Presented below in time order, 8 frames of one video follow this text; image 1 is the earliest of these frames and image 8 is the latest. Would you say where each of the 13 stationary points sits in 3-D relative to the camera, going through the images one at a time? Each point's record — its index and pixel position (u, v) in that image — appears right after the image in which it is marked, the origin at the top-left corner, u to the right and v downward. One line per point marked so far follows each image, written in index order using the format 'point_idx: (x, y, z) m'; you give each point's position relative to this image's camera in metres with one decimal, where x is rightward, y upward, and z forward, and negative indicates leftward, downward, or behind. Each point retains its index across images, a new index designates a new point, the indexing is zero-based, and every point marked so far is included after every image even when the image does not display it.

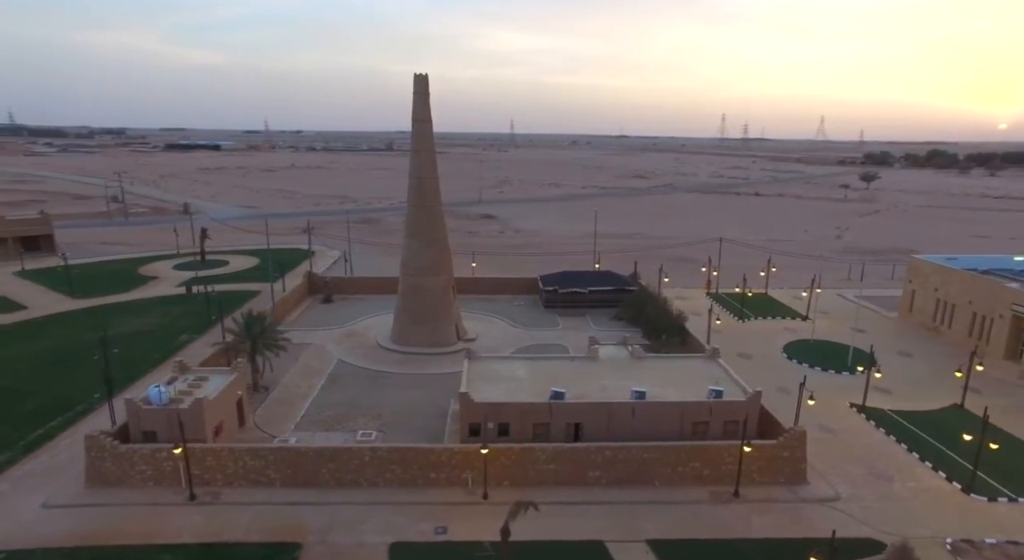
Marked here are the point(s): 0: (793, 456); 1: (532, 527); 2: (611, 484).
0: (+8.2, -5.1, +17.9) m
1: (+0.5, -6.4, +16.1) m
2: (+2.8, -5.9, +17.7) m
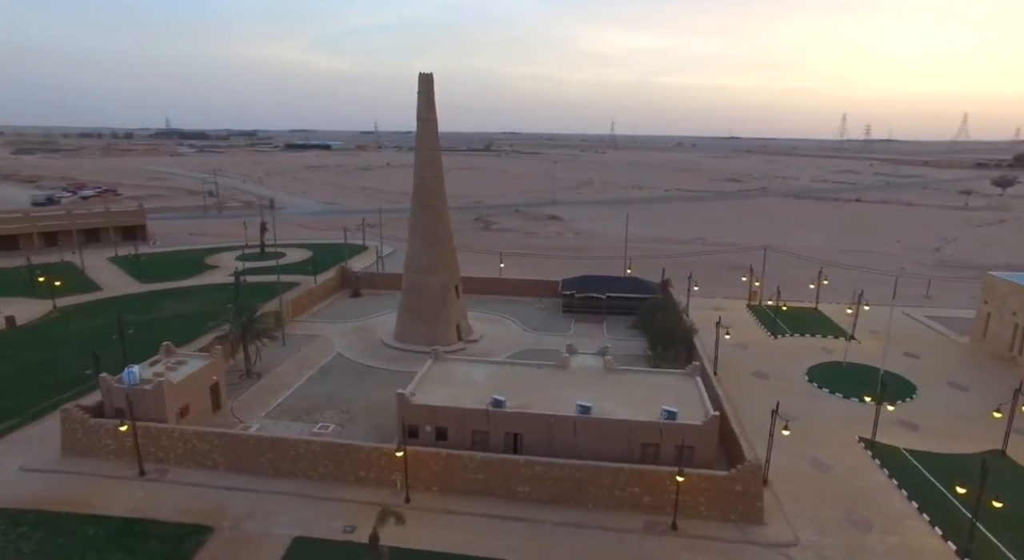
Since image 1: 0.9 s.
0: (+6.1, -5.5, +16.0) m
1: (-1.8, -6.5, +15.6) m
2: (+0.8, -6.1, +16.8) m
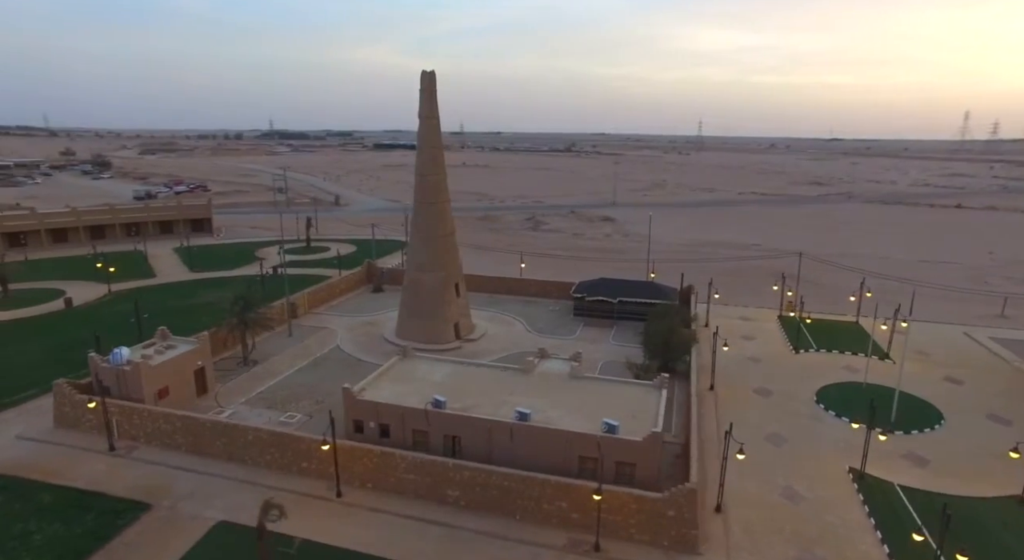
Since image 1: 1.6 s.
0: (+4.0, -5.7, +14.7) m
1: (-3.9, -6.4, +15.5) m
2: (-1.1, -6.0, +16.3) m
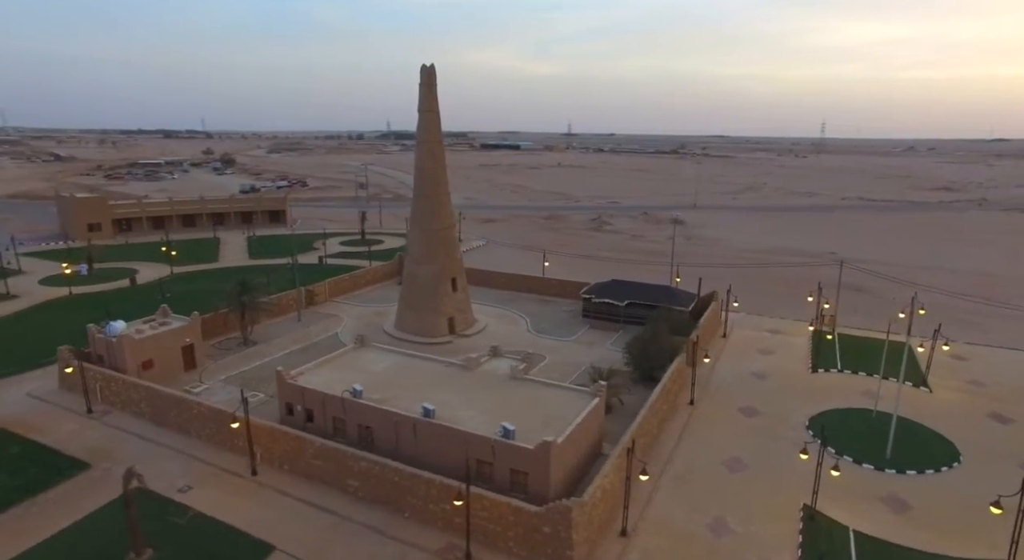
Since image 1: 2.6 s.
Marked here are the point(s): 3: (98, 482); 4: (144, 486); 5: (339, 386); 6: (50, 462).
0: (+1.0, -5.6, +13.5) m
1: (-6.7, -6.0, +15.7) m
2: (-3.8, -5.8, +16.0) m
3: (-11.3, -5.5, +16.8) m
4: (-10.0, -5.6, +16.6) m
5: (-5.1, -3.1, +18.2) m
6: (-13.3, -5.3, +17.8) m
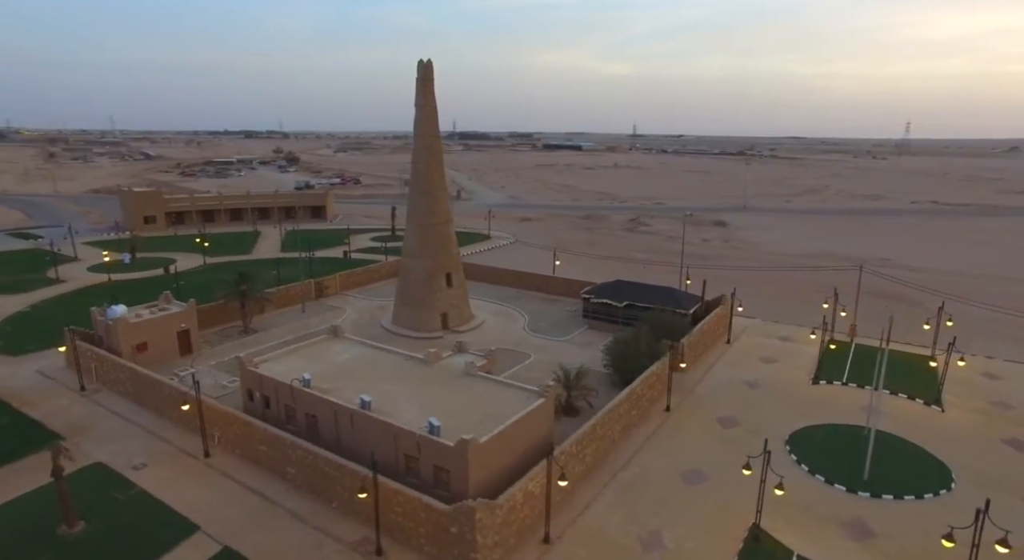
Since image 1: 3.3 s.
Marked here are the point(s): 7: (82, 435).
0: (-1.1, -5.4, +13.1) m
1: (-8.4, -5.6, +16.1) m
2: (-5.5, -5.5, +16.1) m
3: (-12.9, -5.1, +17.7) m
4: (-11.6, -5.1, +17.4) m
5: (-6.5, -2.8, +18.4) m
6: (-14.8, -4.8, +18.9) m
7: (-13.3, -4.8, +19.0) m
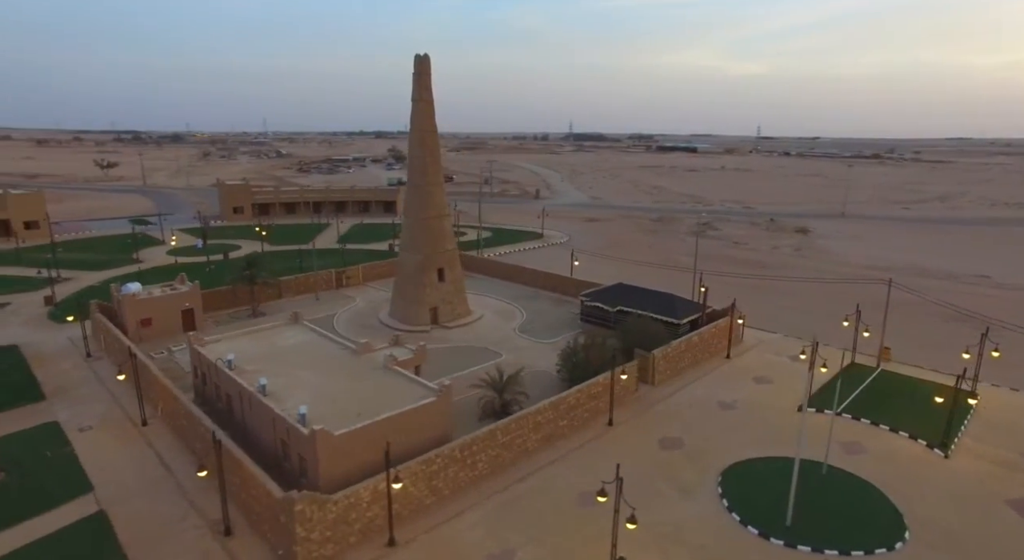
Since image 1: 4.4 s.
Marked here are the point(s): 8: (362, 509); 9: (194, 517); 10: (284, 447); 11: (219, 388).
0: (-4.7, -5.1, +12.9) m
1: (-11.3, -5.0, +17.3) m
2: (-8.5, -5.0, +16.7) m
3: (-15.3, -4.3, +19.8) m
4: (-14.1, -4.4, +19.2) m
5: (-8.9, -2.4, +19.2) m
6: (-16.9, -3.9, +21.3) m
7: (-15.4, -4.0, +21.1) m
8: (-3.3, -5.1, +13.6) m
9: (-7.5, -5.7, +14.5) m
10: (-5.7, -4.2, +15.3) m
11: (-8.7, -3.3, +18.3) m
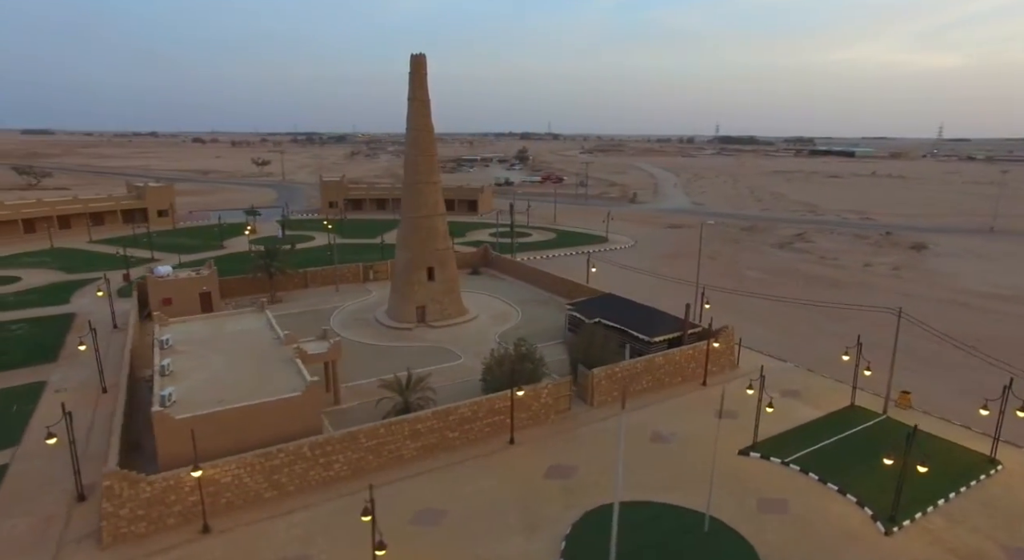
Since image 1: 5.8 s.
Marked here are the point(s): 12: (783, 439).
0: (-9.0, -4.8, +13.6) m
1: (-14.3, -4.4, +19.5) m
2: (-11.7, -4.5, +18.2) m
3: (-17.6, -3.4, +22.8) m
4: (-16.6, -3.6, +22.0) m
5: (-11.4, -1.9, +20.7) m
6: (-18.8, -3.0, +24.7) m
7: (-17.4, -3.1, +24.1) m
8: (-7.5, -4.9, +13.9) m
9: (-11.3, -5.3, +15.9) m
10: (-9.3, -3.8, +16.2) m
11: (-11.5, -2.8, +19.8) m
12: (+7.9, -4.5, +17.6) m
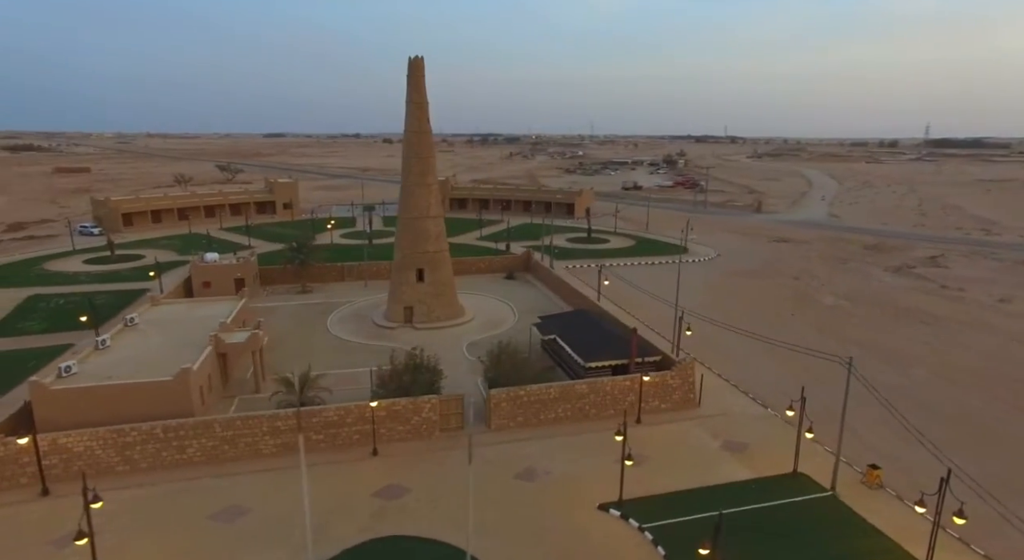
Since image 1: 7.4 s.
0: (-13.6, -4.4, +15.6) m
1: (-17.0, -3.6, +22.8) m
2: (-14.9, -3.9, +20.8) m
3: (-19.1, -2.5, +26.9) m
4: (-18.4, -2.7, +25.8) m
5: (-13.6, -1.3, +23.1) m
6: (-19.6, -2.0, +29.1) m
7: (-18.5, -2.2, +28.1) m
8: (-12.0, -4.5, +15.5) m
9: (-15.2, -4.6, +18.5) m
10: (-13.1, -3.3, +18.2) m
11: (-14.1, -2.2, +22.3) m
12: (+3.7, -5.2, +14.7) m
